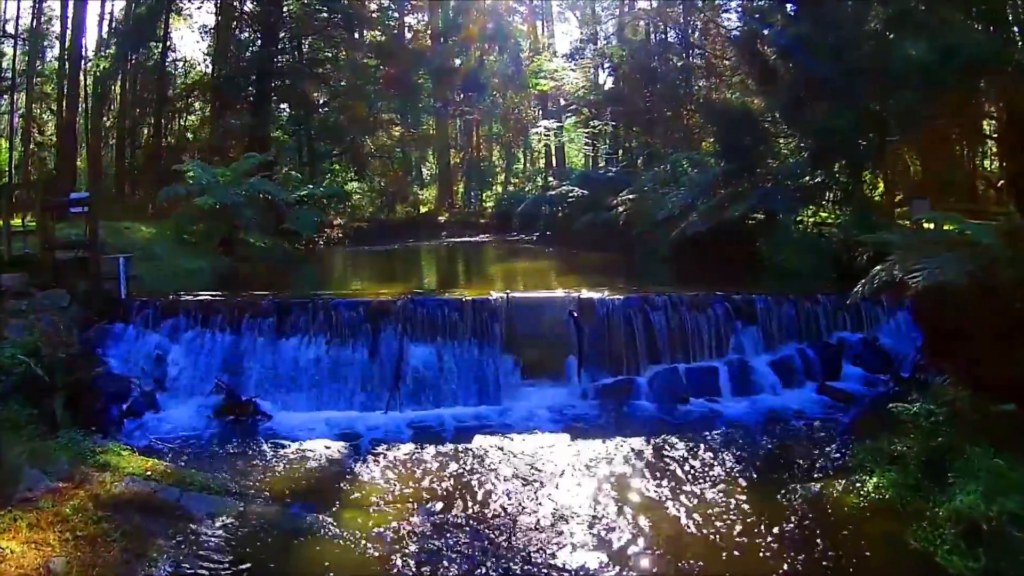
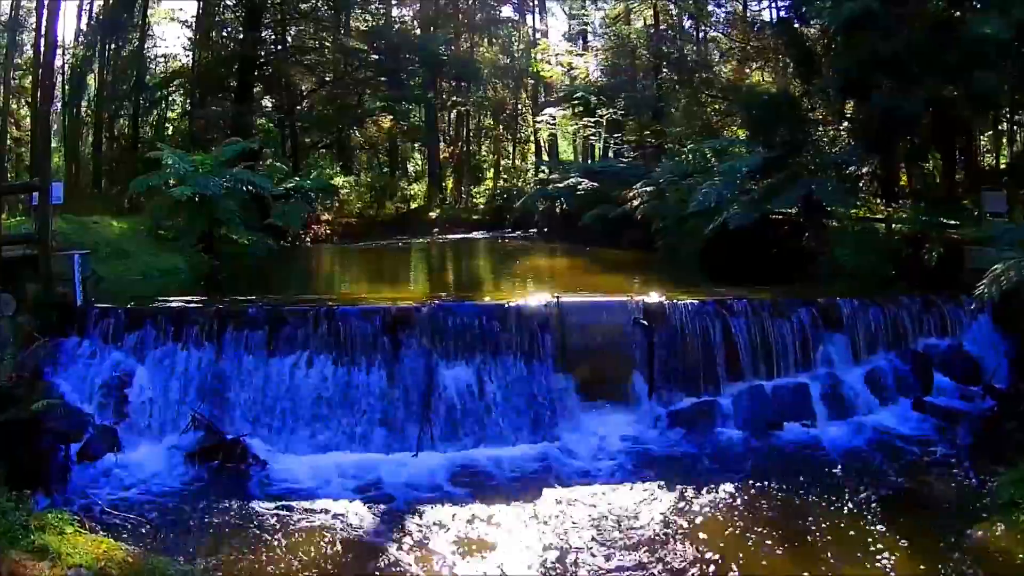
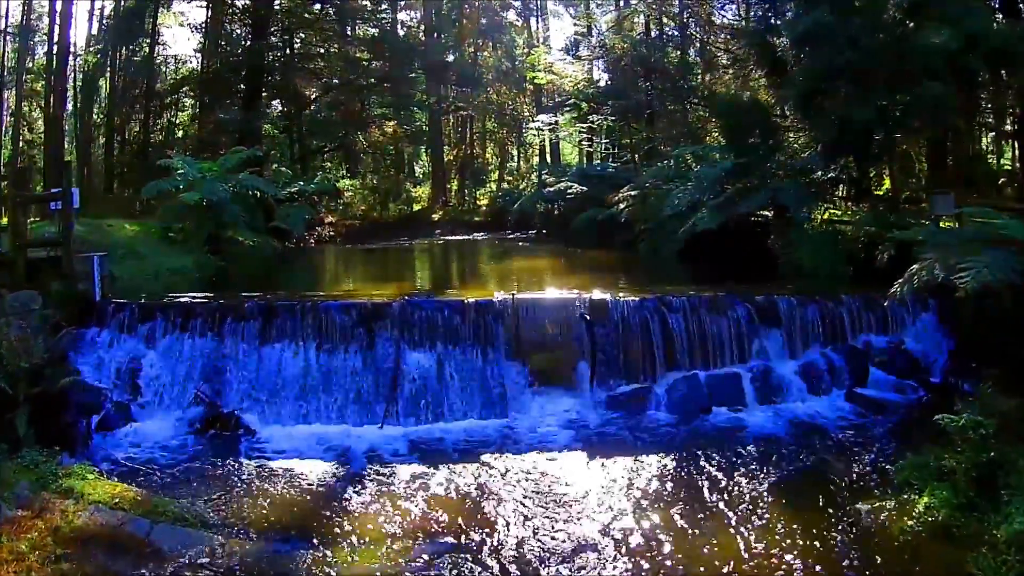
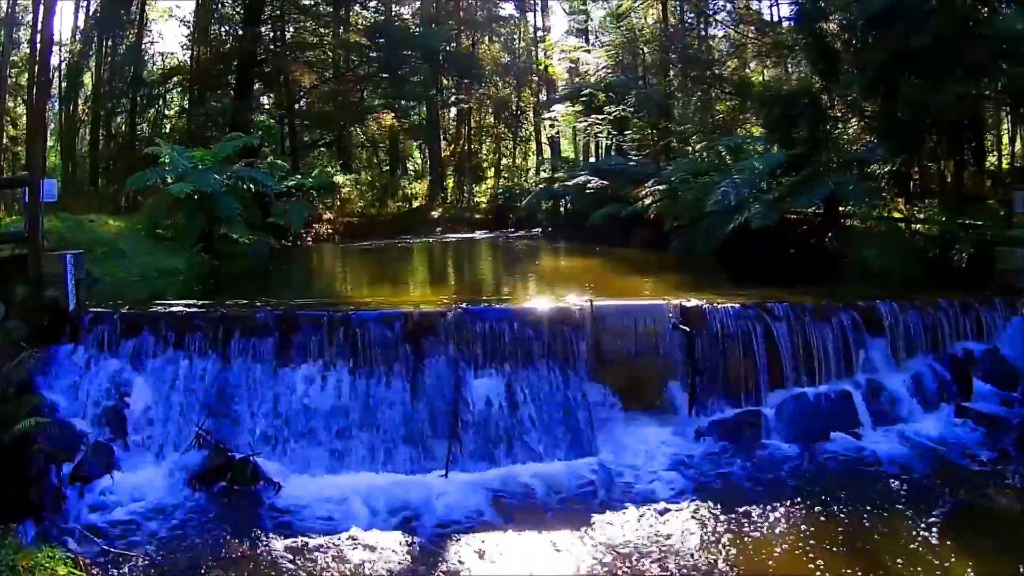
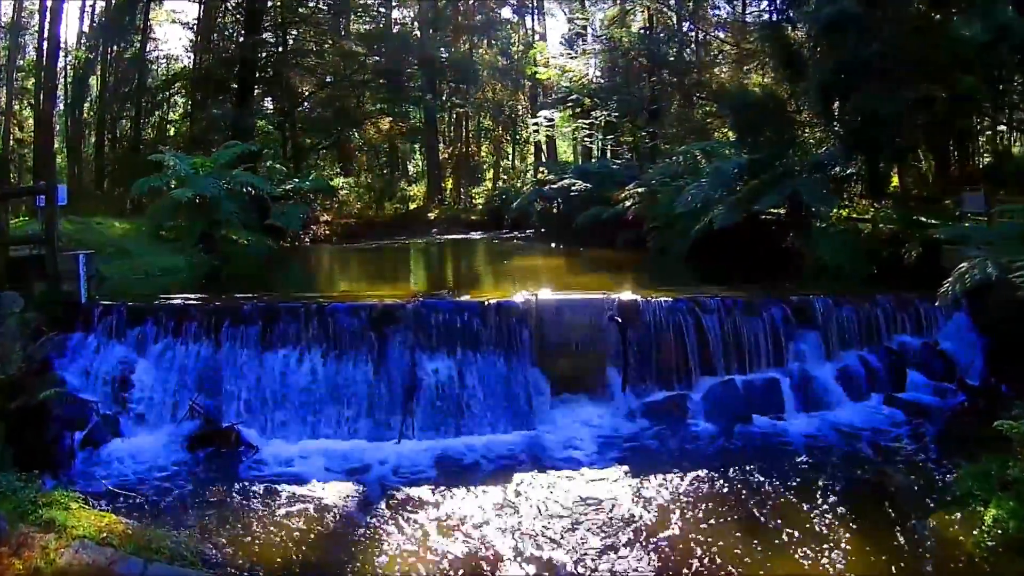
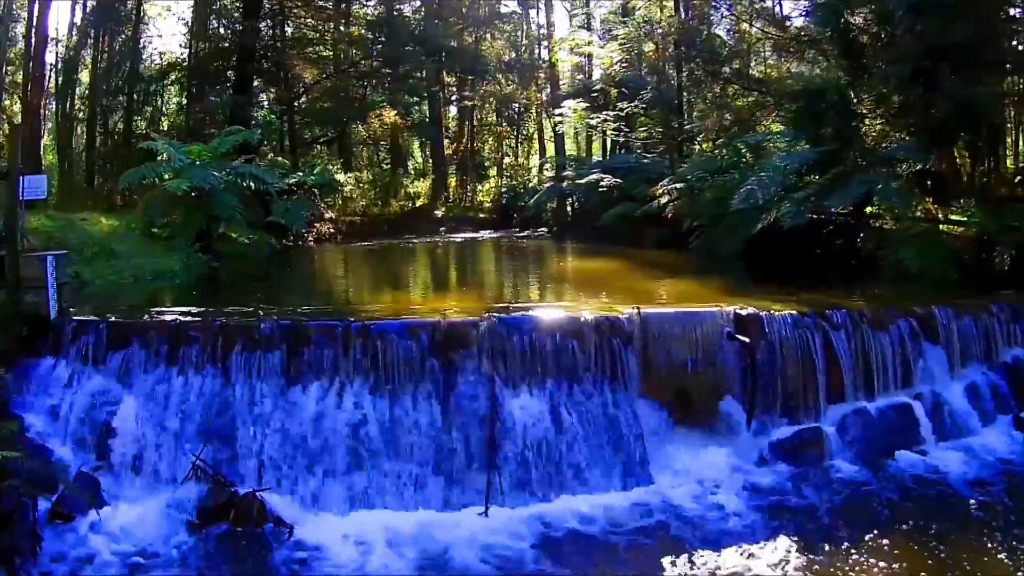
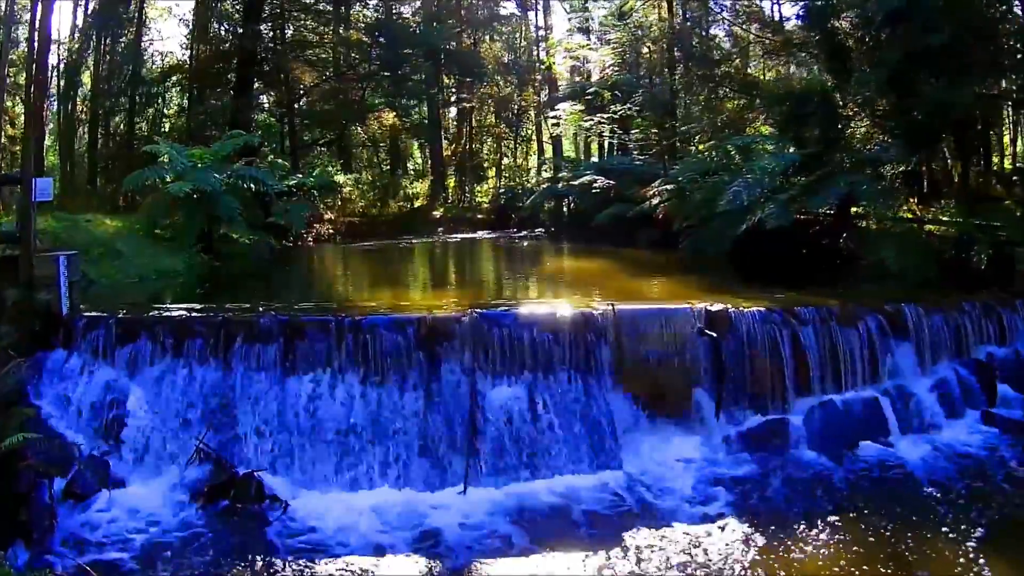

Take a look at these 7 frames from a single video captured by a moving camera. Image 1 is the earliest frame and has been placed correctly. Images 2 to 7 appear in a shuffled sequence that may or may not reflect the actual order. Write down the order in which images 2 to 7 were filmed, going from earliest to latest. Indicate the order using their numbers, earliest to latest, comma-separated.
3, 5, 2, 4, 7, 6
